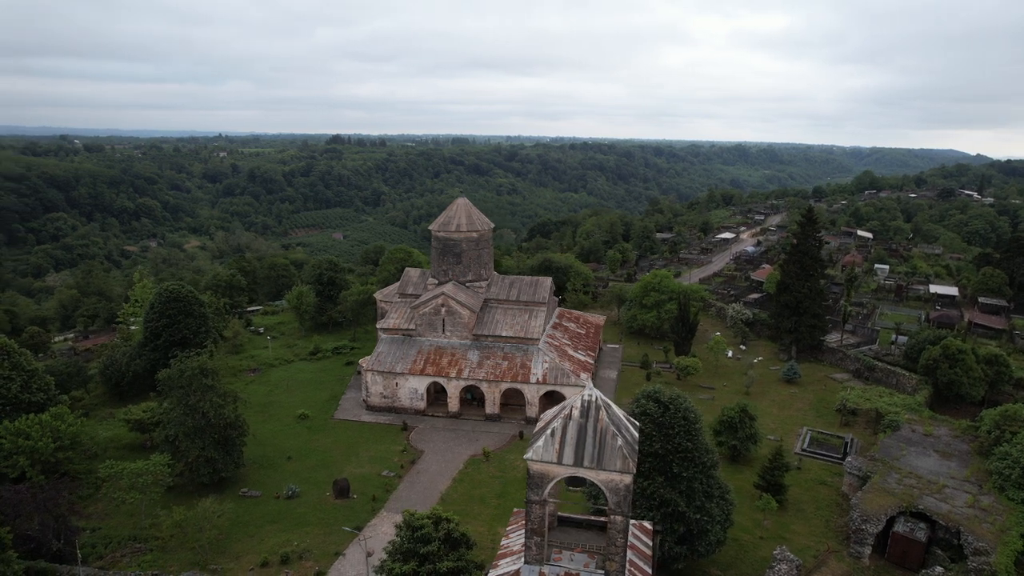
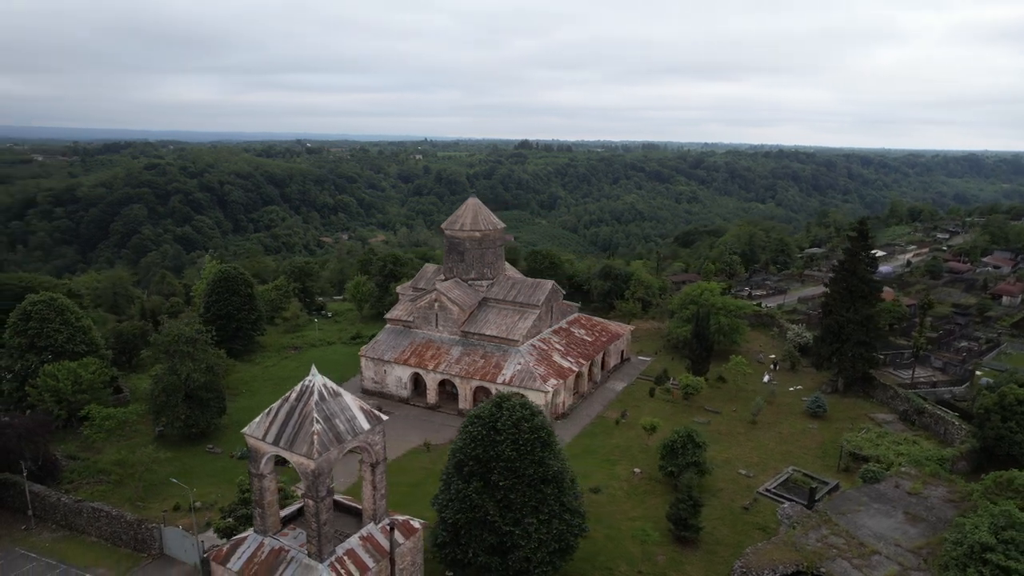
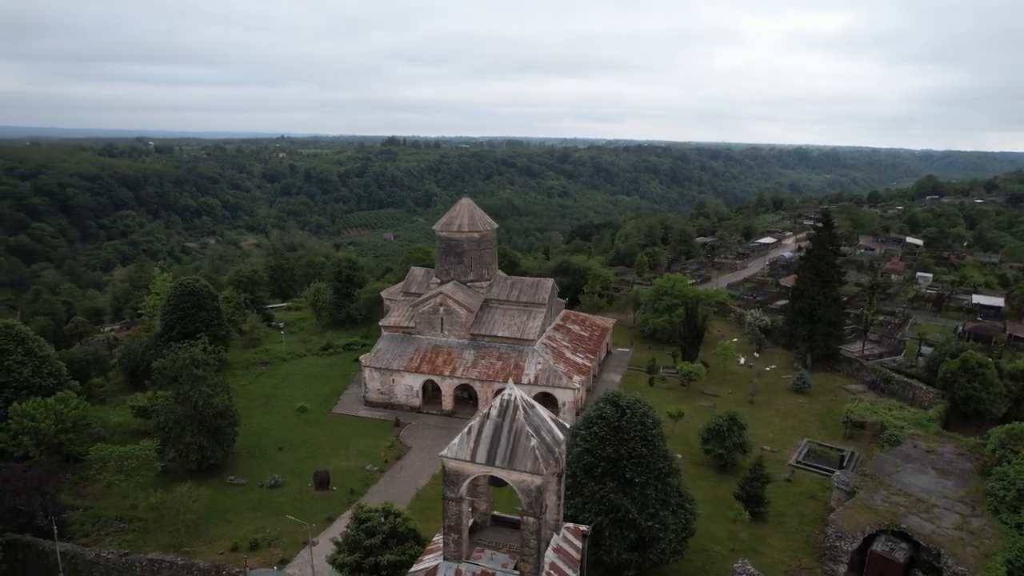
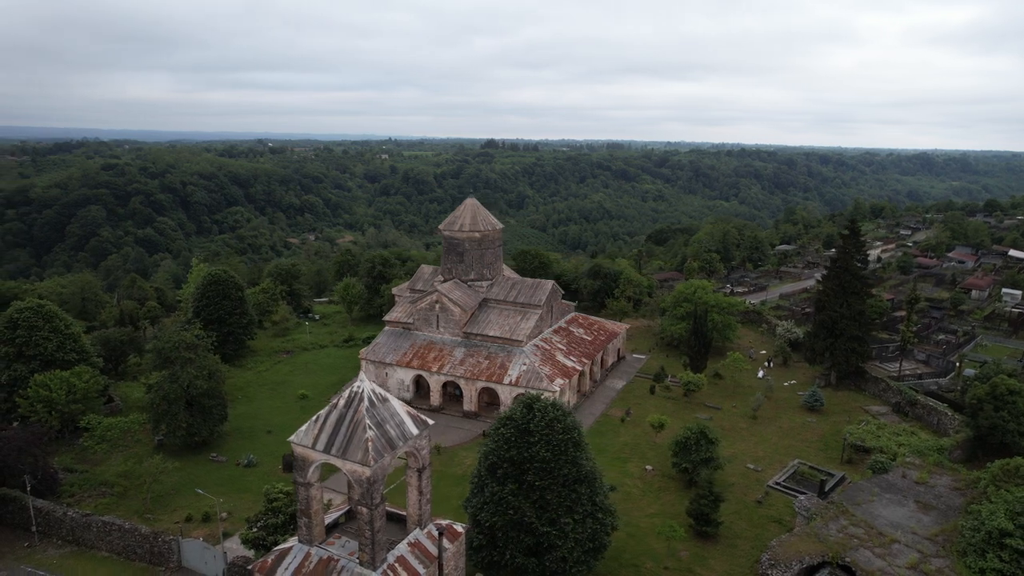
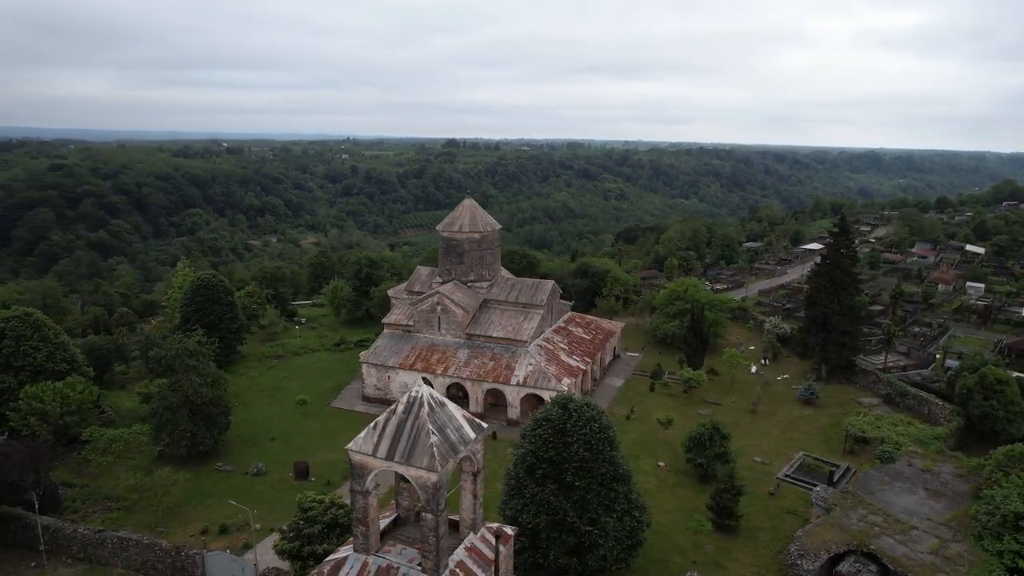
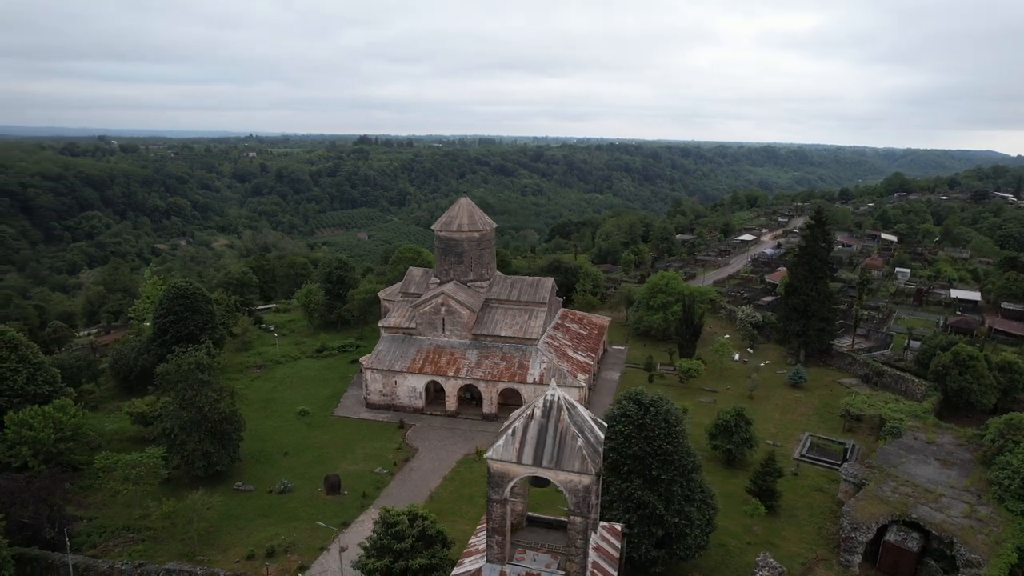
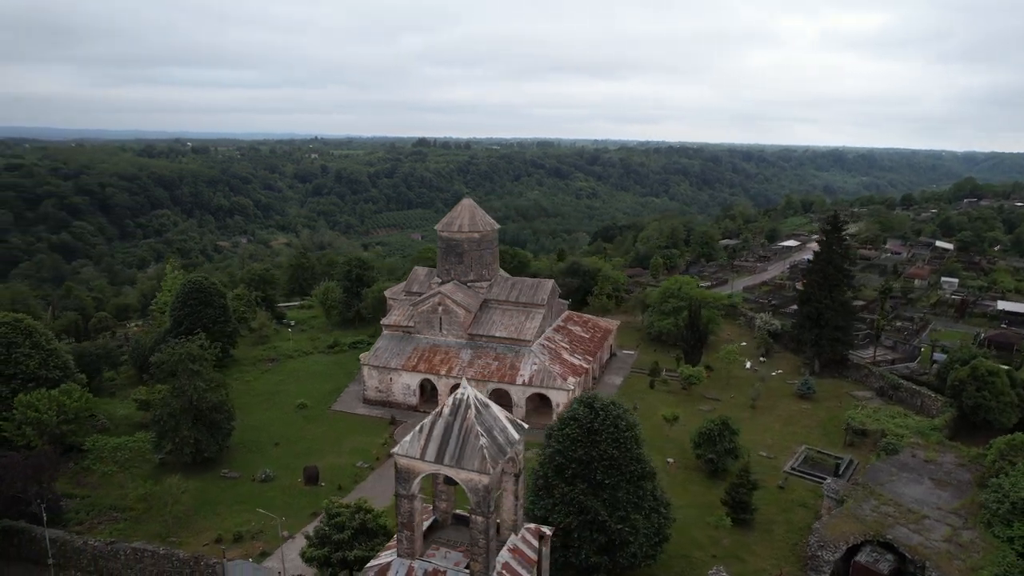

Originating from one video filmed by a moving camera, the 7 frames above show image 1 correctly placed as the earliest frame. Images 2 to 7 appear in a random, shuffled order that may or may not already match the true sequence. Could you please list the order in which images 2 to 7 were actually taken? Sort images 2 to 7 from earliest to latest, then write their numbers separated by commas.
6, 3, 7, 5, 4, 2
